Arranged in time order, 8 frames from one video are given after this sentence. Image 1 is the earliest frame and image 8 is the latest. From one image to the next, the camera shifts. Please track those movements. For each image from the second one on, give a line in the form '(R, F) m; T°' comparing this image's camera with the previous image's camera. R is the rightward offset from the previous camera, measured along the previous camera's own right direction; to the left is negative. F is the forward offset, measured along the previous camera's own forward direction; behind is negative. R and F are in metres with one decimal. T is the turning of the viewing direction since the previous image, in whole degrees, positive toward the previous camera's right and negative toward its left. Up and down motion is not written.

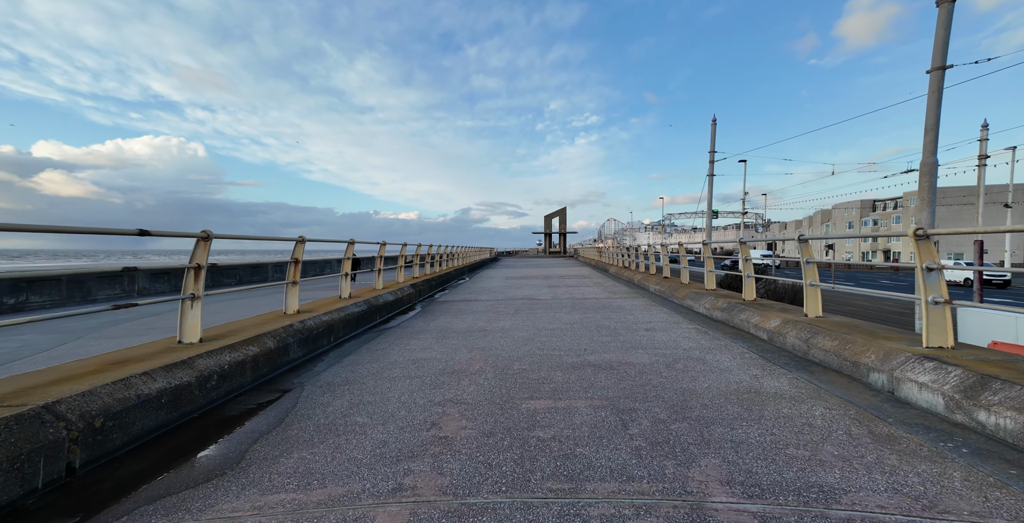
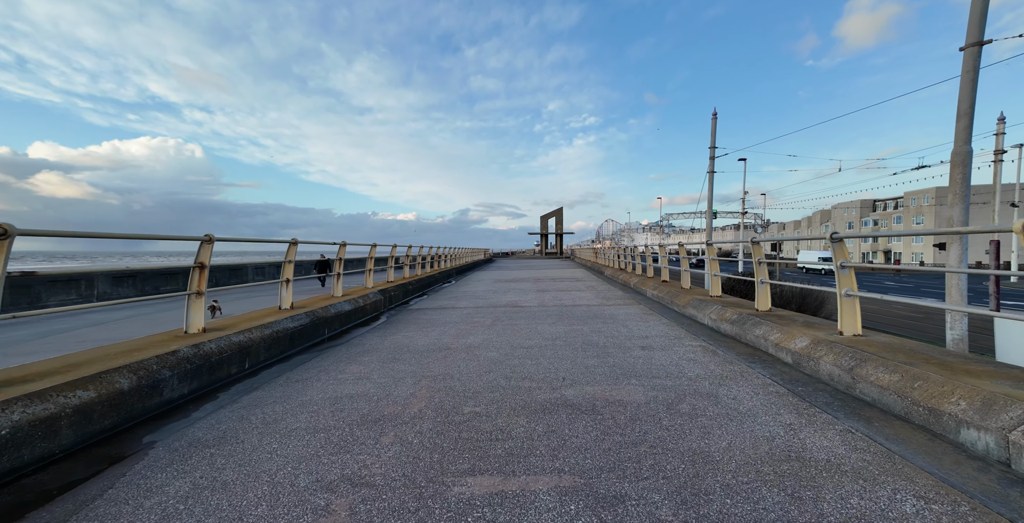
(+0.4, +1.1) m; 0°
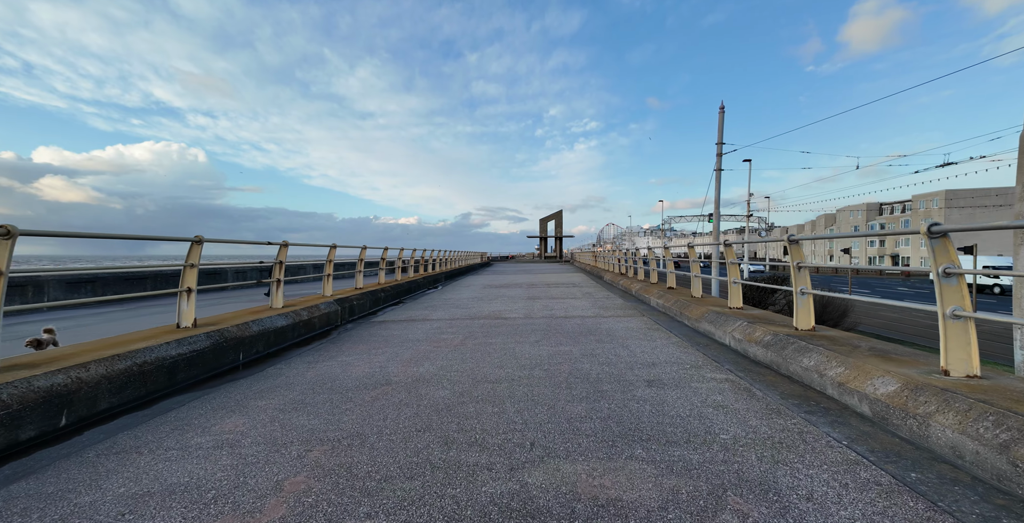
(+0.4, +1.4) m; 0°
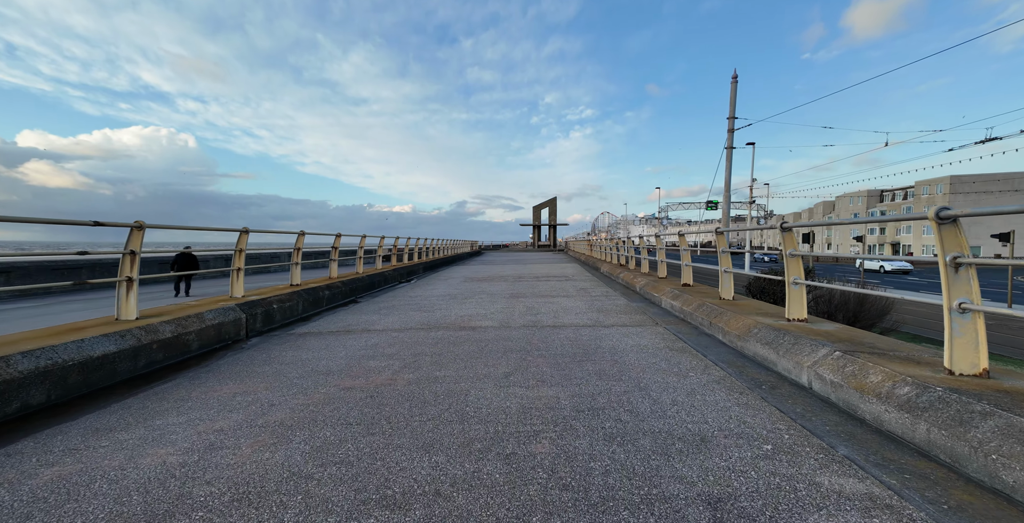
(+0.4, +2.1) m; +1°
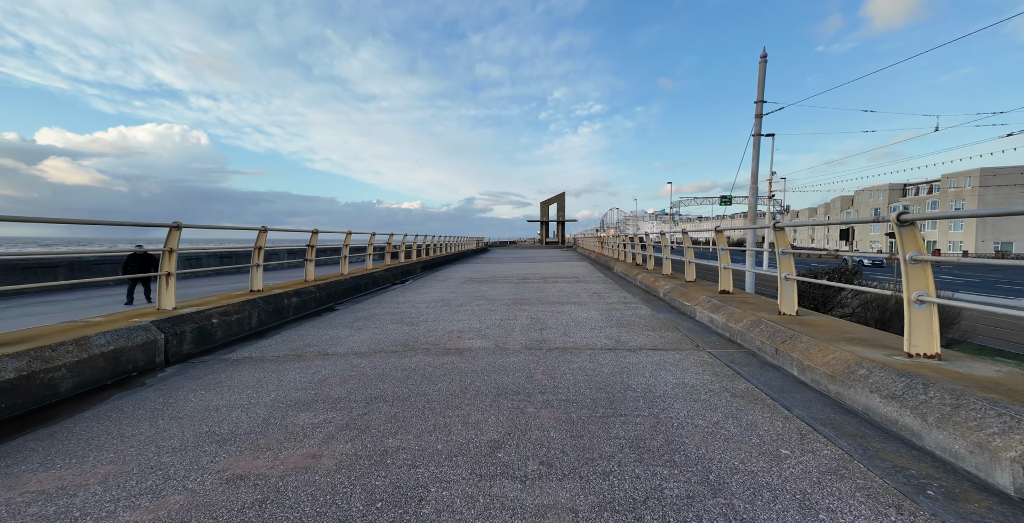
(+0.1, +1.5) m; -1°
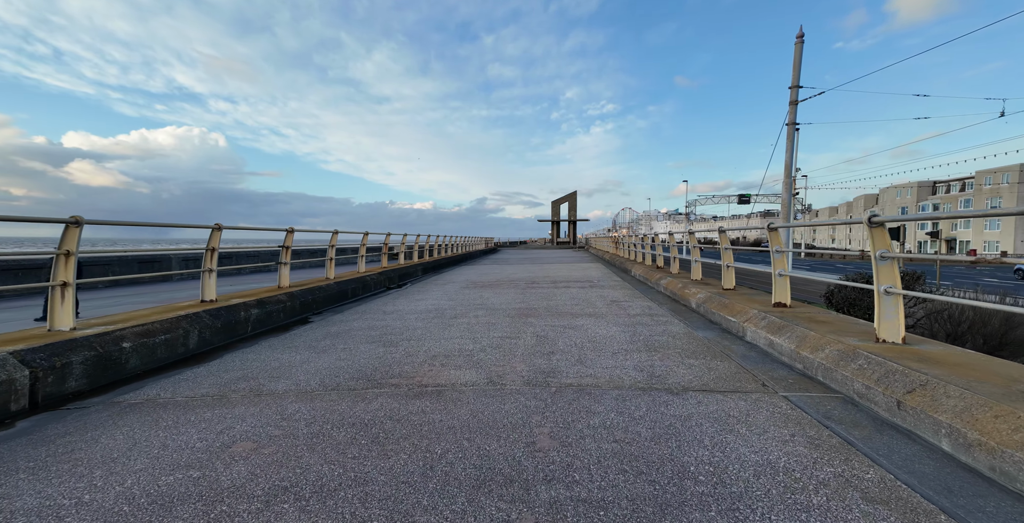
(+0.1, +1.4) m; -2°
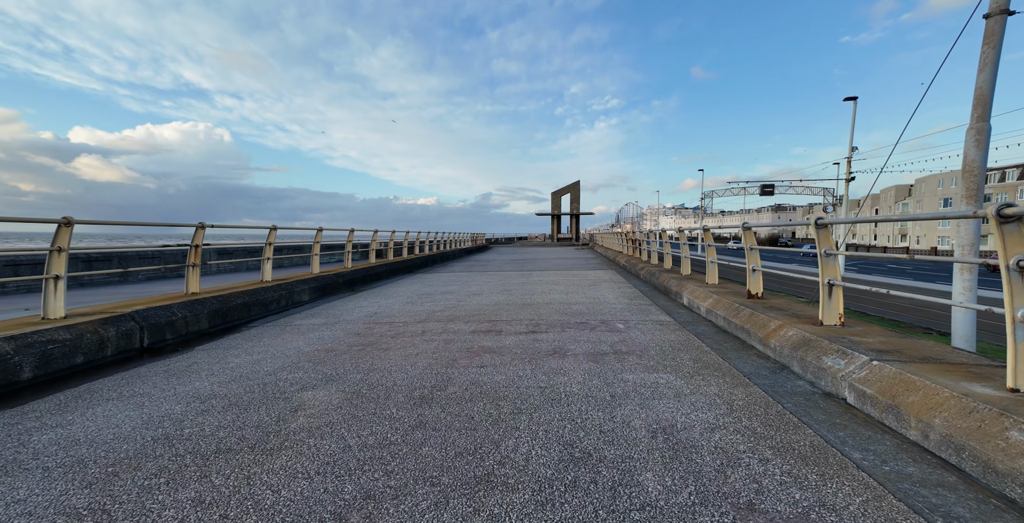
(+0.4, -0.2) m; -1°
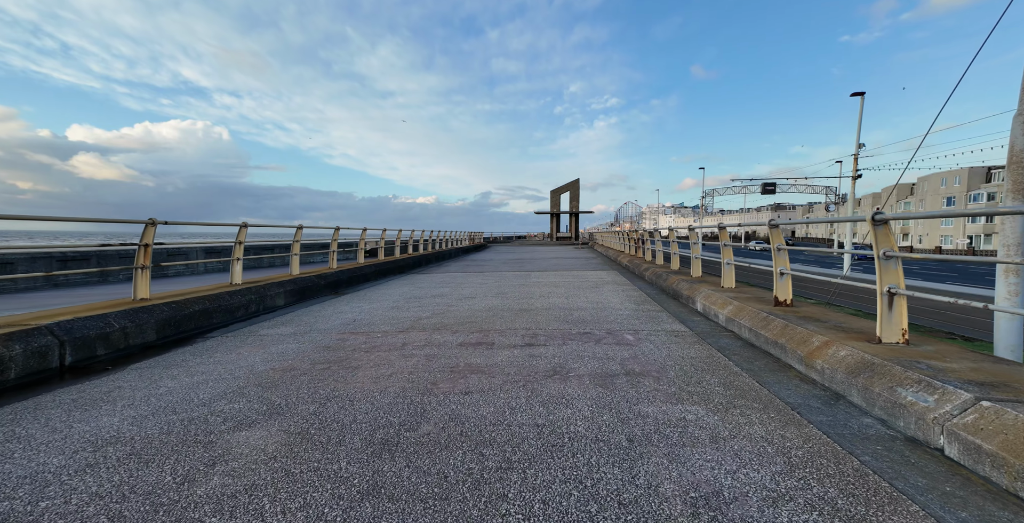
(+0.1, +0.8) m; 0°
